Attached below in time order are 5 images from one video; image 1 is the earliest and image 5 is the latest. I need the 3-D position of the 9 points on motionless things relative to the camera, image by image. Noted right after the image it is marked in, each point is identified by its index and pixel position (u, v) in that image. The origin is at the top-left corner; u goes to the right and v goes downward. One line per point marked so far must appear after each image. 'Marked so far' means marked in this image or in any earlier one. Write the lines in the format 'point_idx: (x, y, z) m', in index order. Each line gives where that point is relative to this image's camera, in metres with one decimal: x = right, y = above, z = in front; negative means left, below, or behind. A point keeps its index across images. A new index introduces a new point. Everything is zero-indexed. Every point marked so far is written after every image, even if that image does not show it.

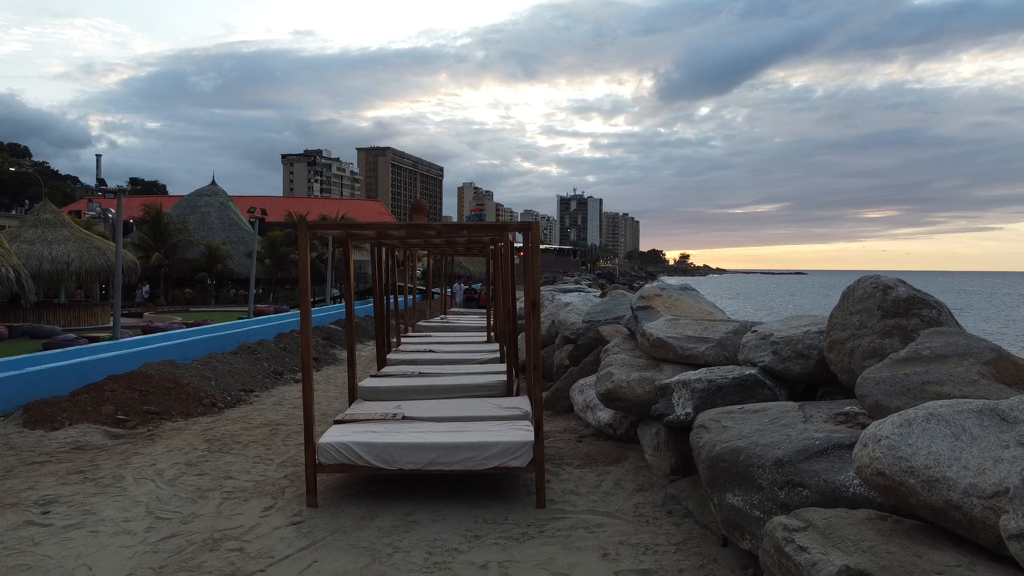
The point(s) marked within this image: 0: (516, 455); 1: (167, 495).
0: (0.0, -1.1, +4.9) m
1: (-2.4, -1.4, +5.2) m
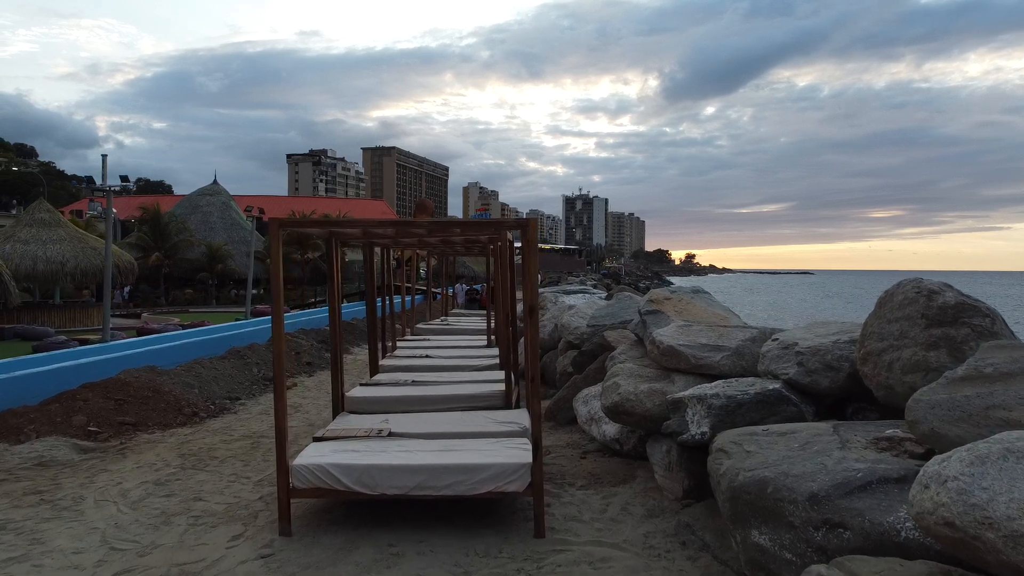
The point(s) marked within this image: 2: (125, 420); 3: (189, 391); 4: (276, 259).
0: (0.0, -1.1, +4.4) m
1: (-2.4, -1.5, +4.7) m
2: (-3.6, -1.2, +7.2) m
3: (-3.6, -1.1, +8.4) m
4: (-1.4, +0.2, +4.4) m
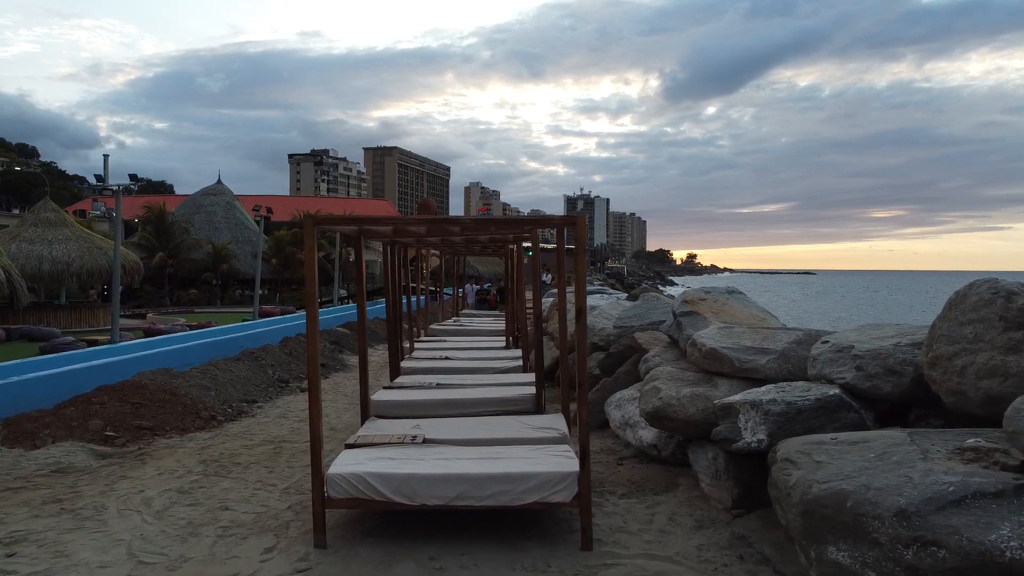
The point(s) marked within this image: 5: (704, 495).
0: (+0.3, -1.1, +4.2) m
1: (-2.1, -1.5, +4.5) m
2: (-3.4, -1.2, +7.0) m
3: (-3.3, -1.1, +8.2) m
4: (-1.1, +0.2, +4.2) m
5: (+1.2, -1.3, +4.9) m
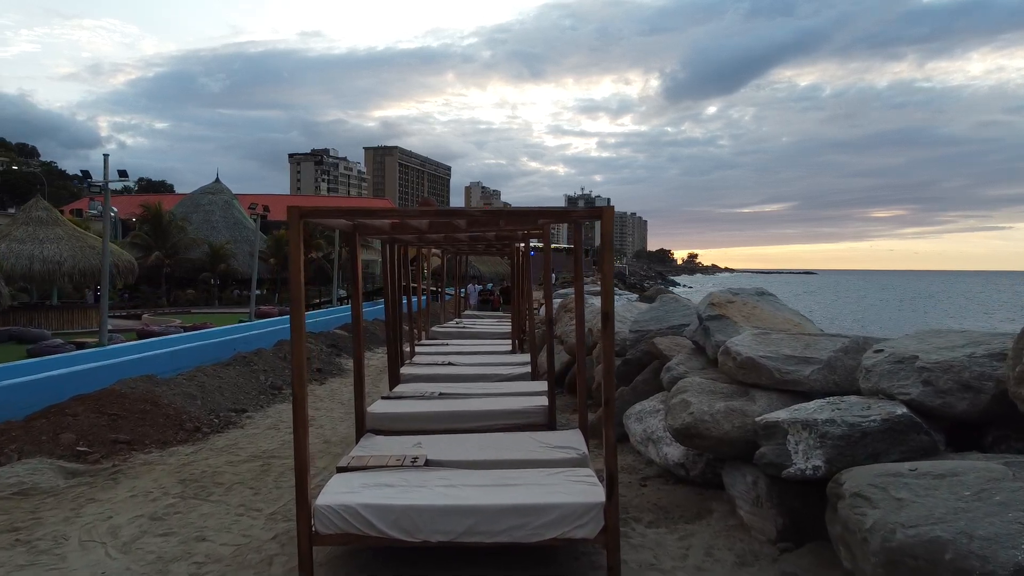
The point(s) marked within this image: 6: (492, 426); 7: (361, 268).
0: (+0.3, -1.1, +3.7) m
1: (-2.1, -1.5, +4.0) m
2: (-3.3, -1.3, +6.4) m
3: (-3.2, -1.2, +7.6) m
4: (-1.0, +0.2, +3.7) m
5: (+1.3, -1.3, +4.3) m
6: (-0.1, -1.1, +5.8) m
7: (-1.1, +0.2, +5.7) m
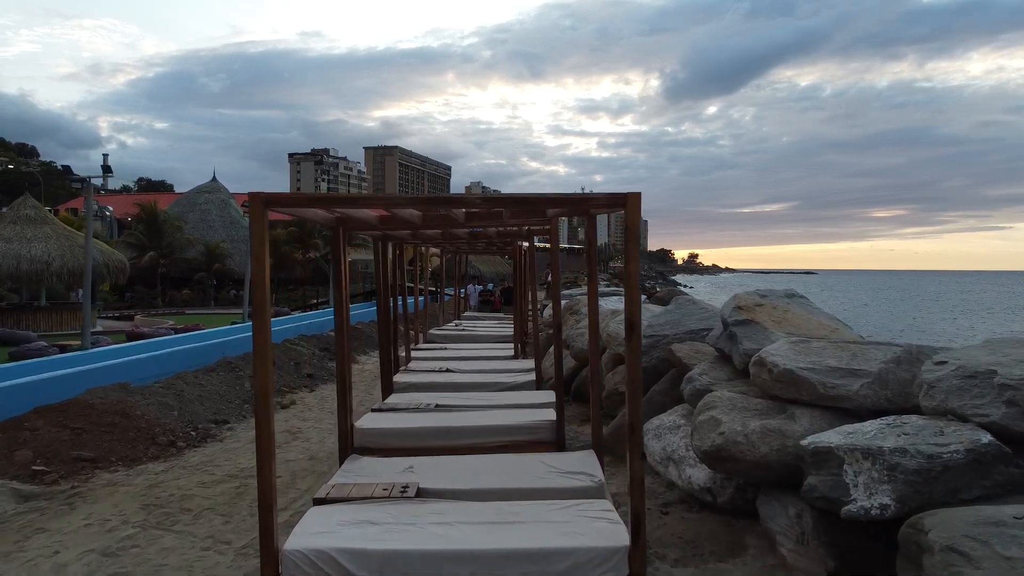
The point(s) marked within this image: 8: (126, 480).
0: (+0.4, -1.1, +3.1) m
1: (-2.0, -1.5, +3.4) m
2: (-3.3, -1.3, +5.8) m
3: (-3.2, -1.2, +7.0) m
4: (-1.0, +0.1, +3.1) m
5: (+1.3, -1.3, +3.7) m
6: (-0.1, -1.1, +5.2) m
7: (-1.1, +0.1, +5.1) m
8: (-2.8, -1.4, +5.5) m
